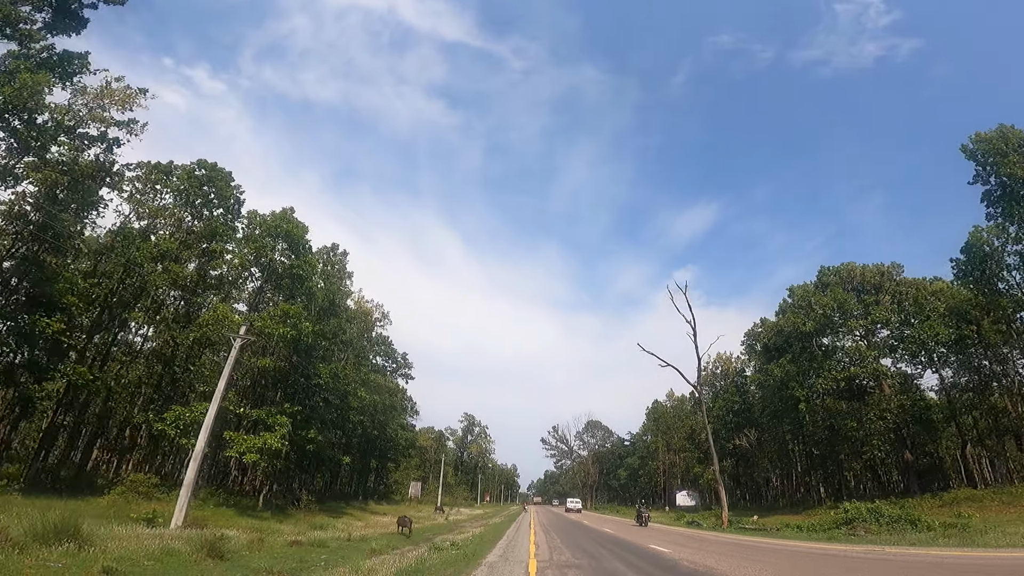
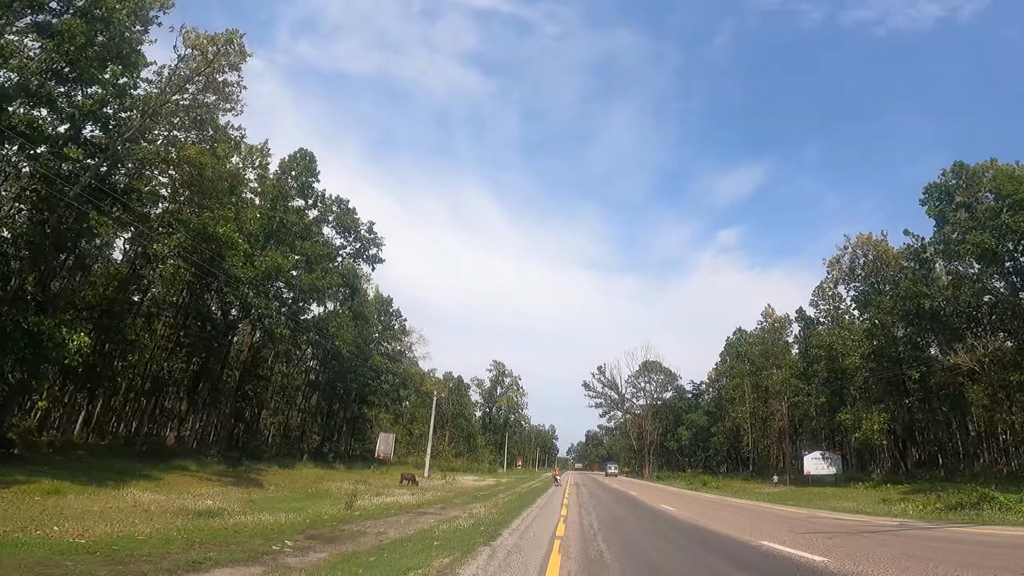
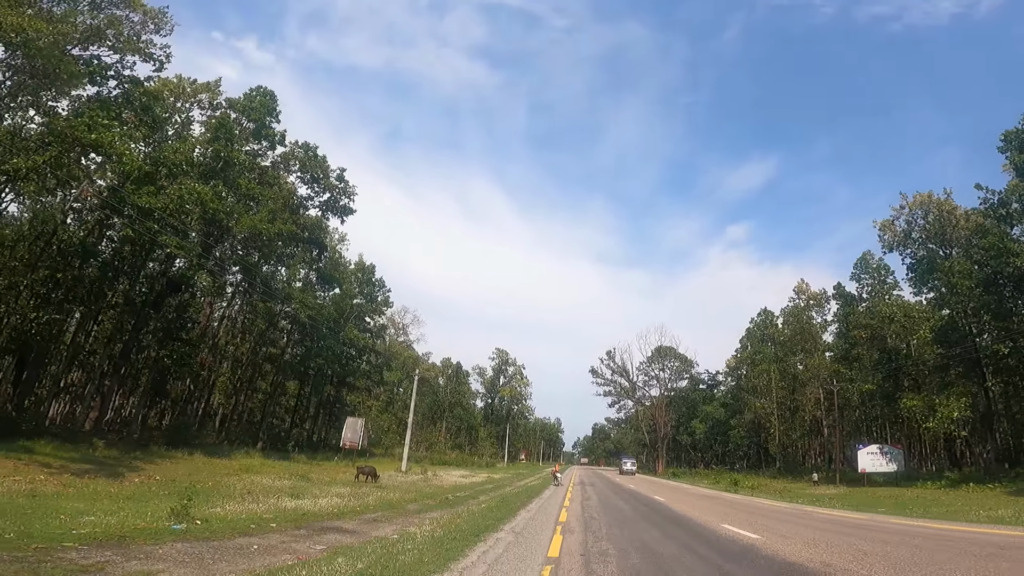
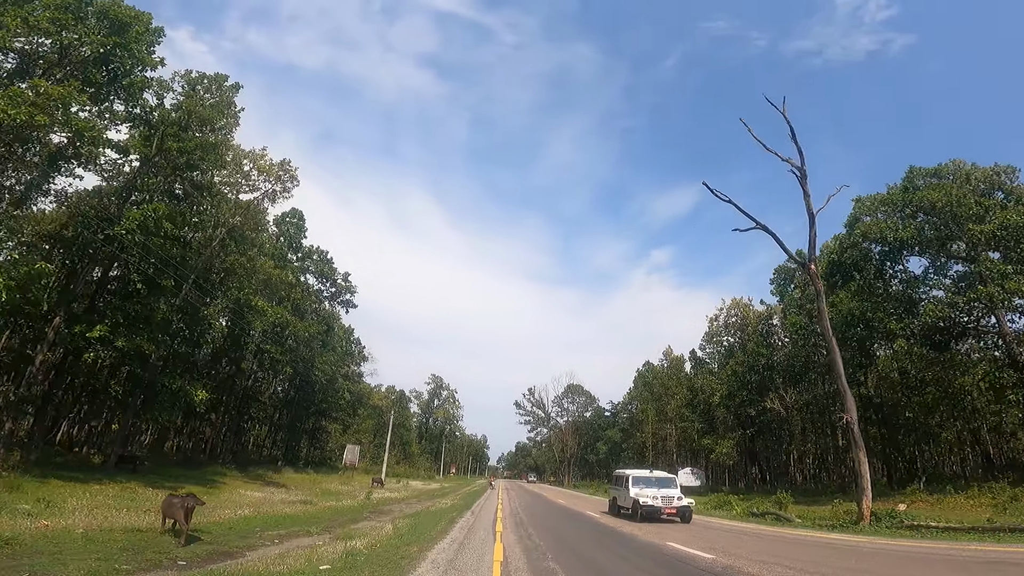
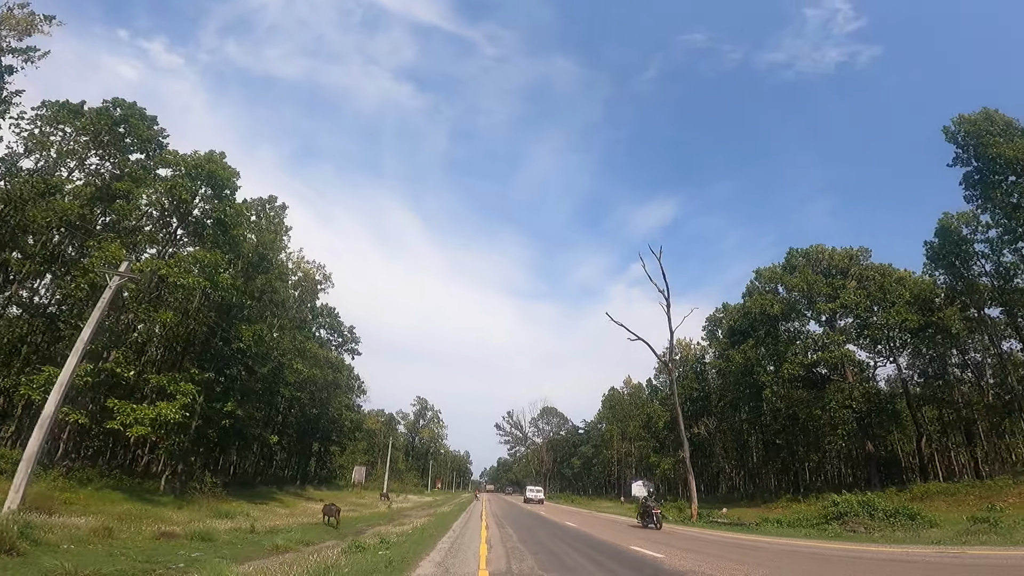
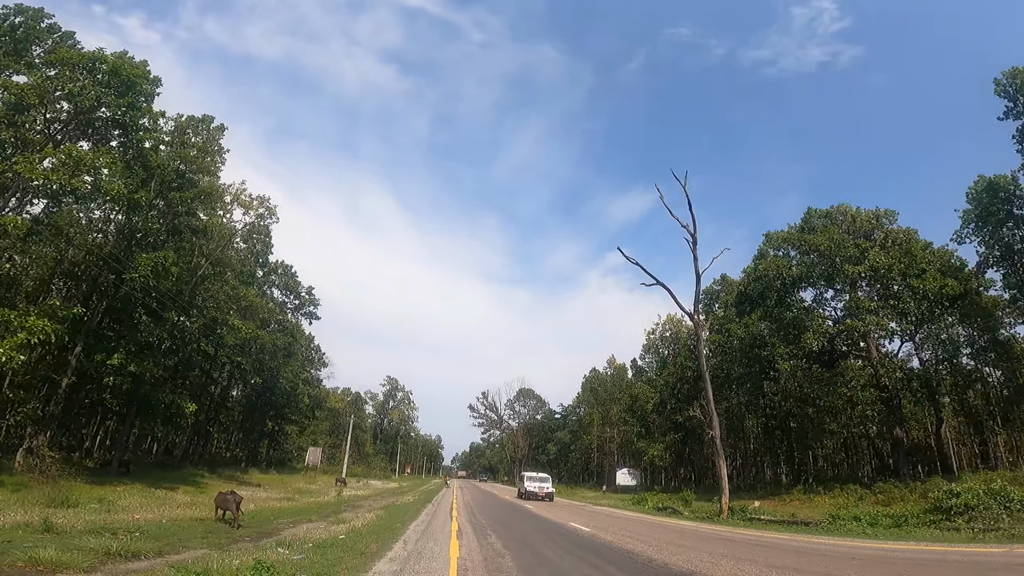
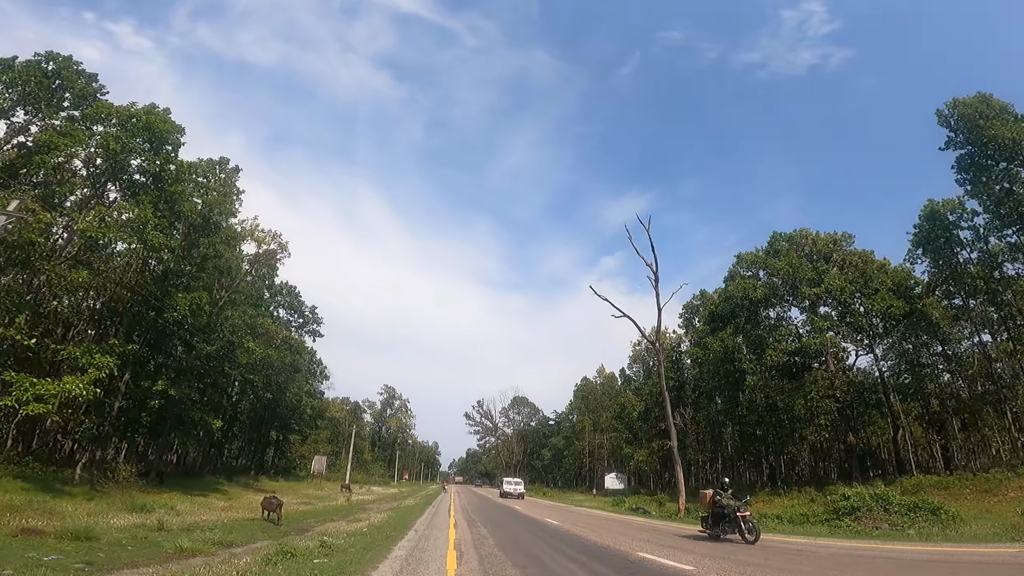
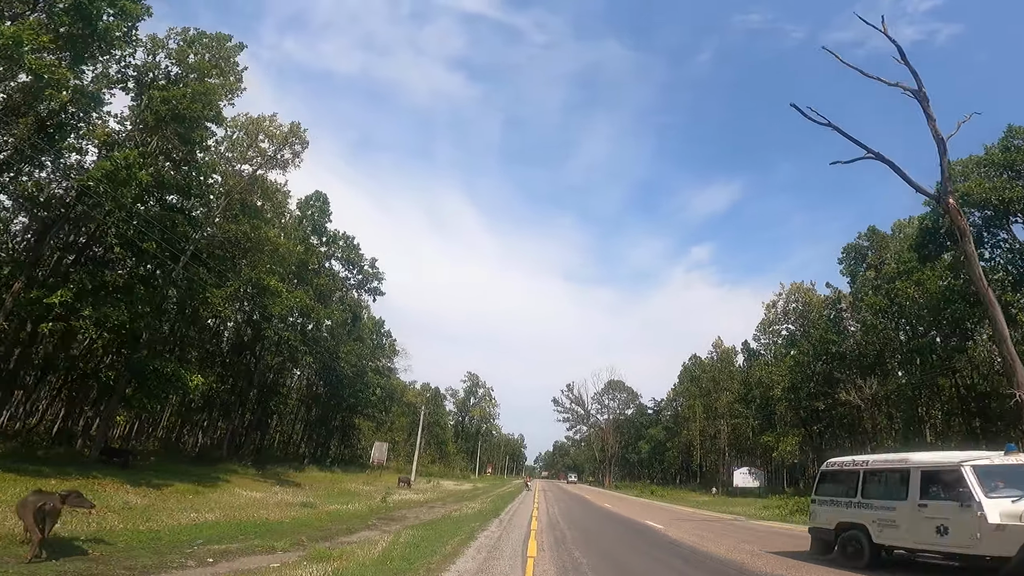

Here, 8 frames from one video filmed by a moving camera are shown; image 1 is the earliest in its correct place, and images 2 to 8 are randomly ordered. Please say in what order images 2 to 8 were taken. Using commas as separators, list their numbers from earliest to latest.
5, 7, 6, 4, 8, 2, 3
